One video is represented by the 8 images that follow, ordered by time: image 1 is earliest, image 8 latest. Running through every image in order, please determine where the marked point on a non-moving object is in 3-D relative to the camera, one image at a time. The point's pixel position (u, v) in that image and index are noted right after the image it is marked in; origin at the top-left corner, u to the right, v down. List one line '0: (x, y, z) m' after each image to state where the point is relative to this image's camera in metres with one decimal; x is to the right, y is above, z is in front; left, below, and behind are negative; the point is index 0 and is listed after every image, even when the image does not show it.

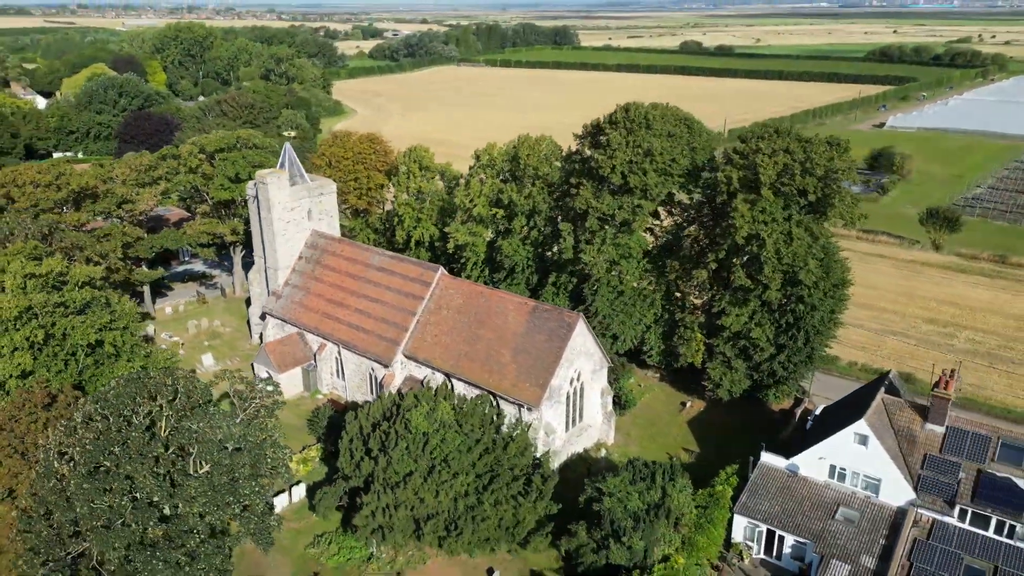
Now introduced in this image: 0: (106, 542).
0: (-10.3, -6.4, +18.9) m
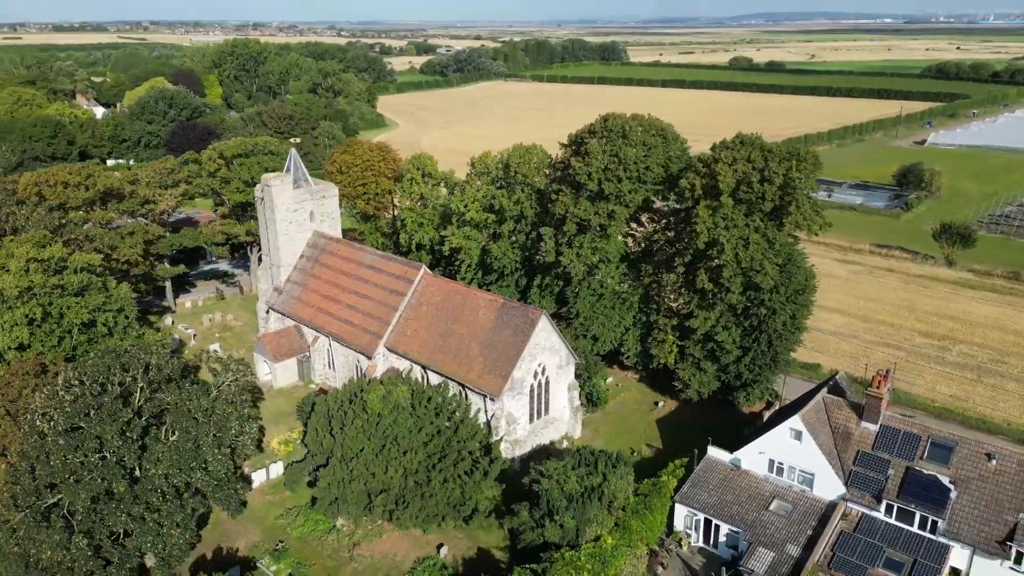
0: (-12.4, -5.8, +21.4) m
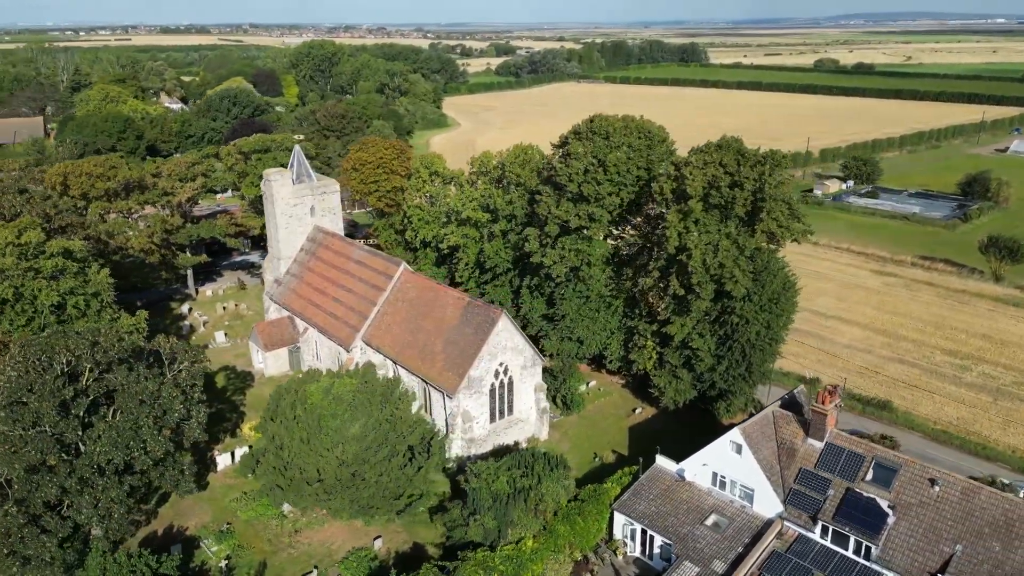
0: (-15.1, -5.3, +22.8) m
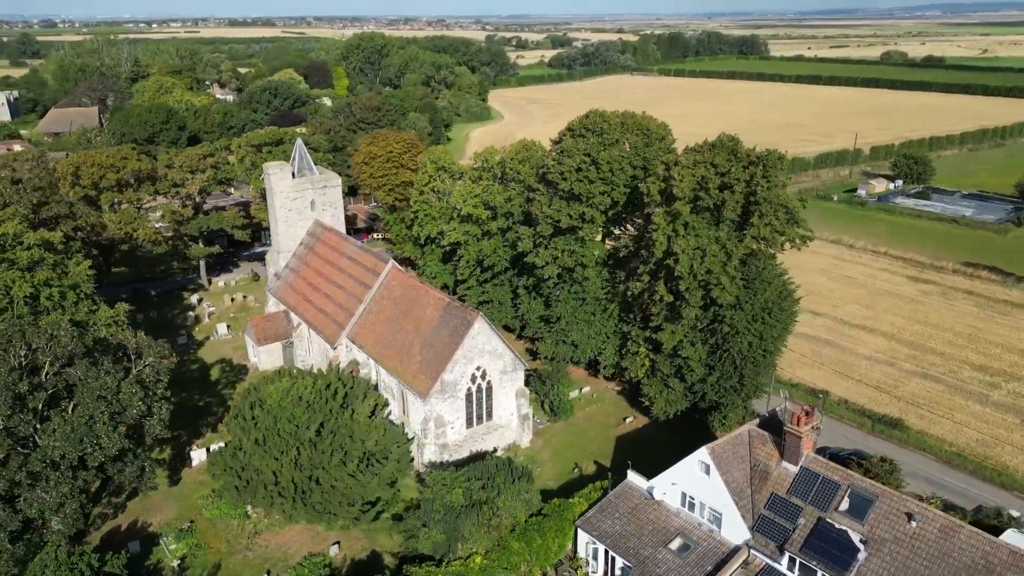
0: (-16.7, -5.1, +22.9) m
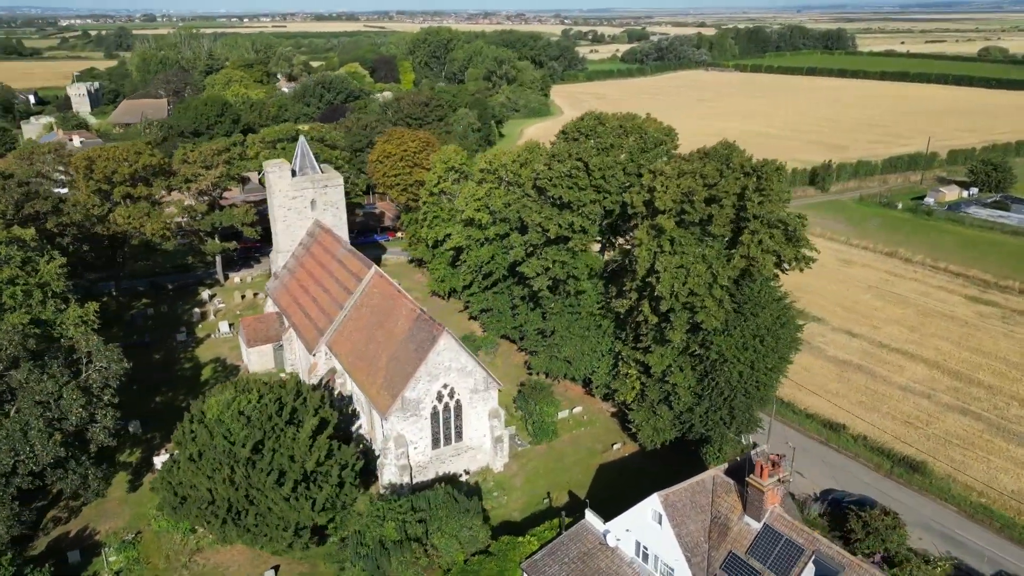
0: (-18.6, -5.1, +22.6) m
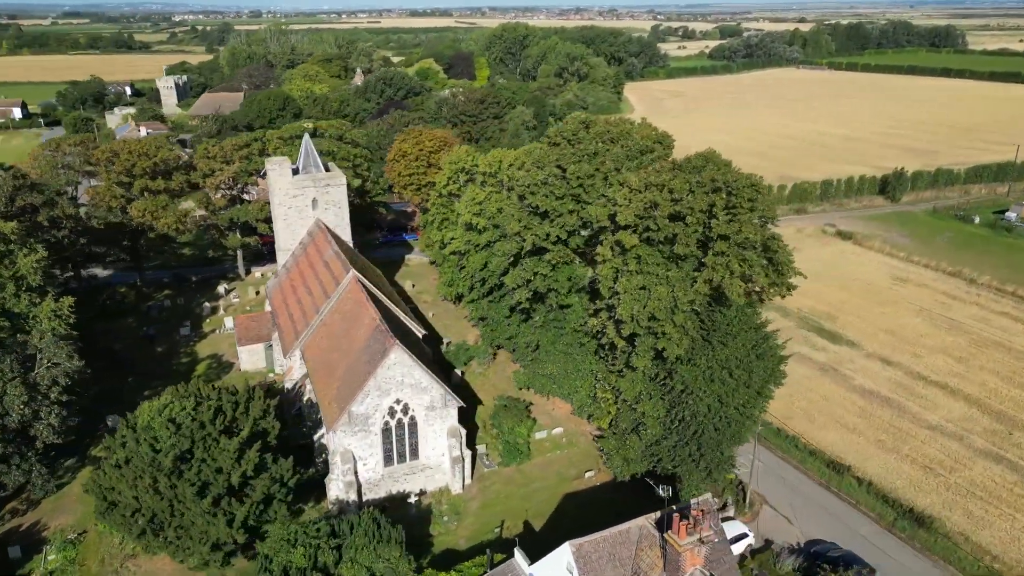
0: (-20.9, -4.9, +23.1) m
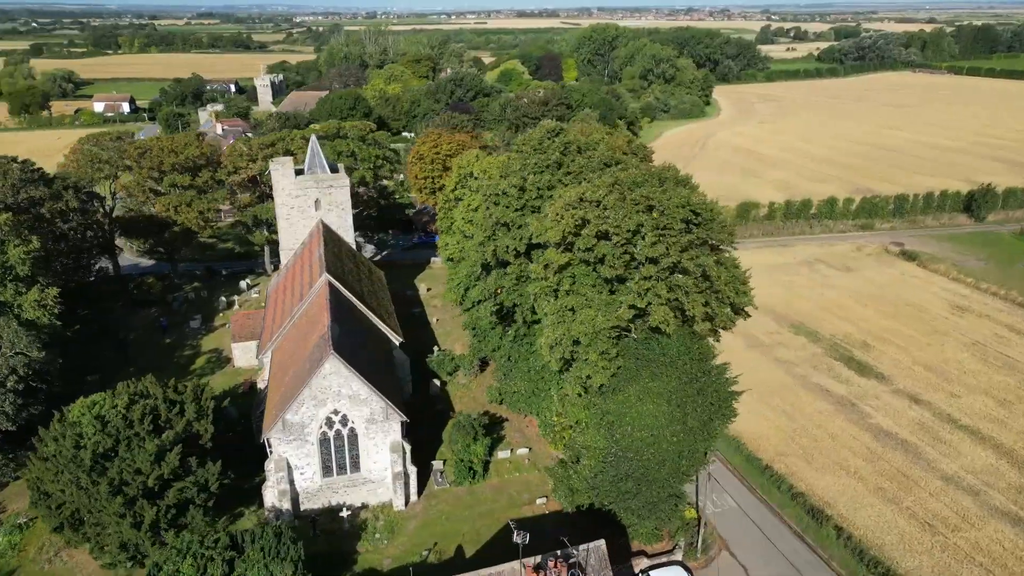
0: (-23.5, -4.3, +24.7) m
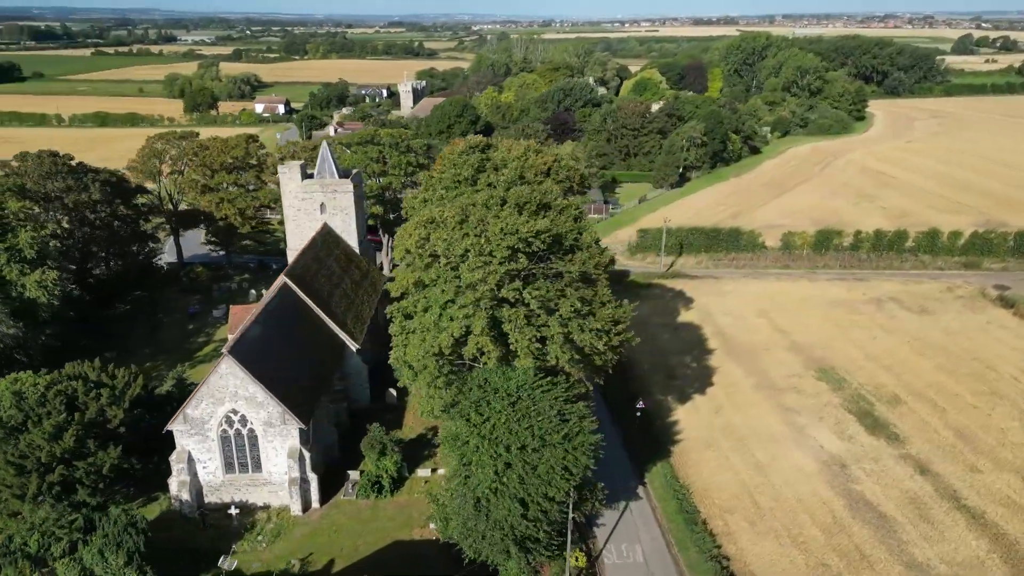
0: (-27.4, -3.1, +29.1) m
